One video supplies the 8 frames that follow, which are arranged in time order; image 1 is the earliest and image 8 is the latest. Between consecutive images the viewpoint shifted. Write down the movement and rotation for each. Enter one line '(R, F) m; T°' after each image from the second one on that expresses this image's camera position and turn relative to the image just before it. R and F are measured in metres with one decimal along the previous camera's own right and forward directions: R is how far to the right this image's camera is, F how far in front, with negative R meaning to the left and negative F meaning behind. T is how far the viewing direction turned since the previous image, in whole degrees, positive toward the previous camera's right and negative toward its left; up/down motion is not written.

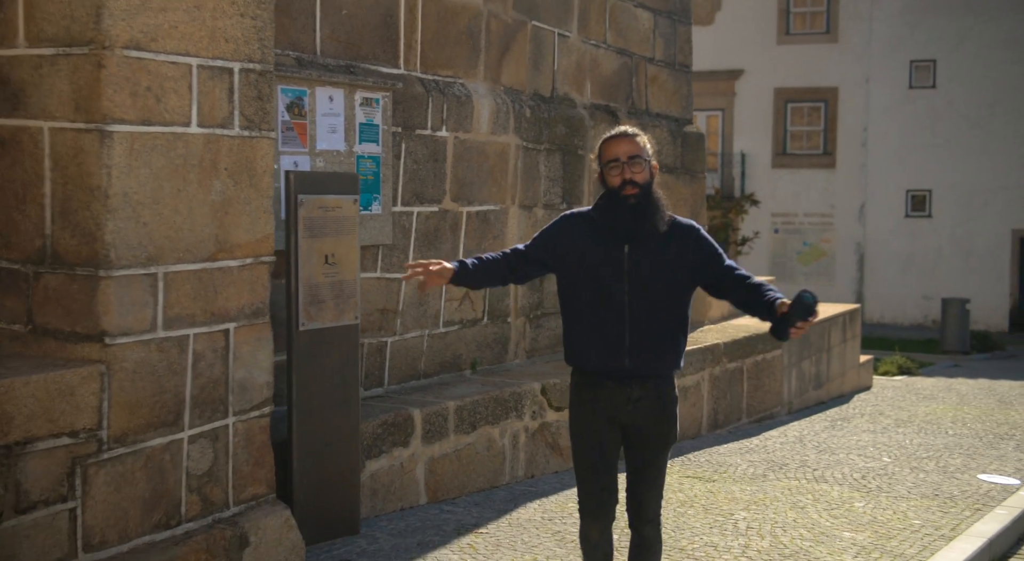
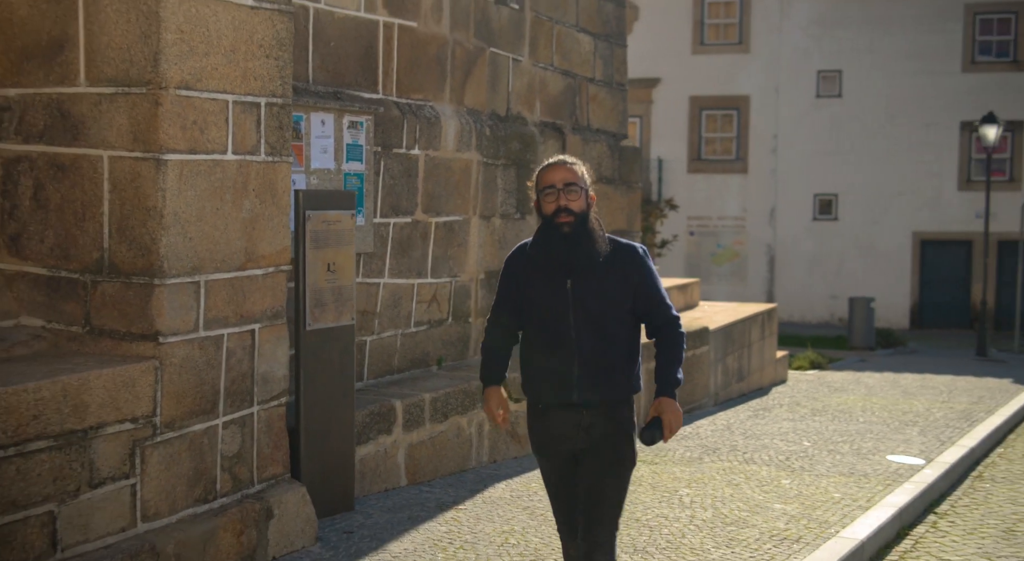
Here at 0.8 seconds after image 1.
(-0.3, -0.8) m; +4°
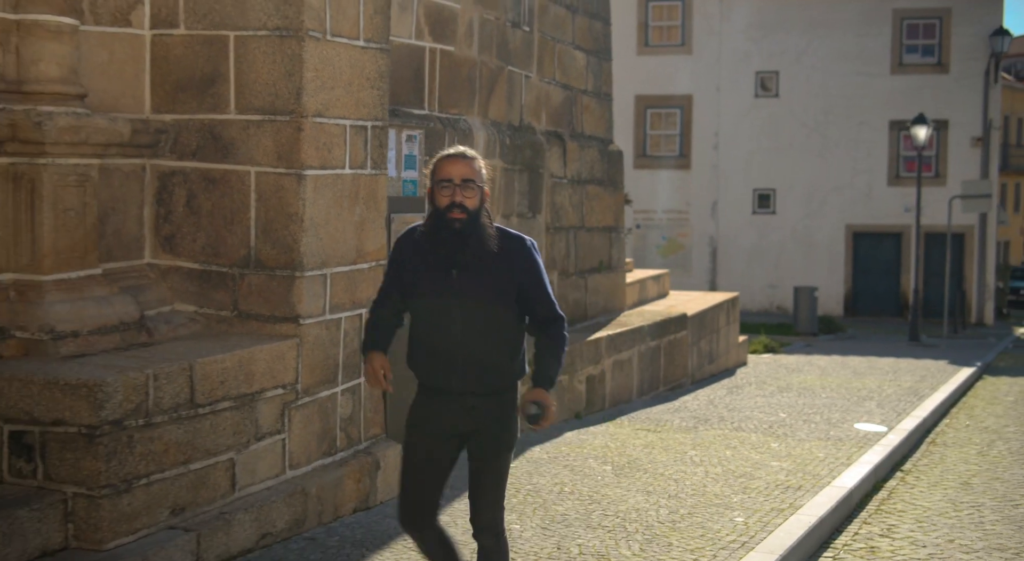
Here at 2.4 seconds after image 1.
(-0.7, -1.1) m; +3°
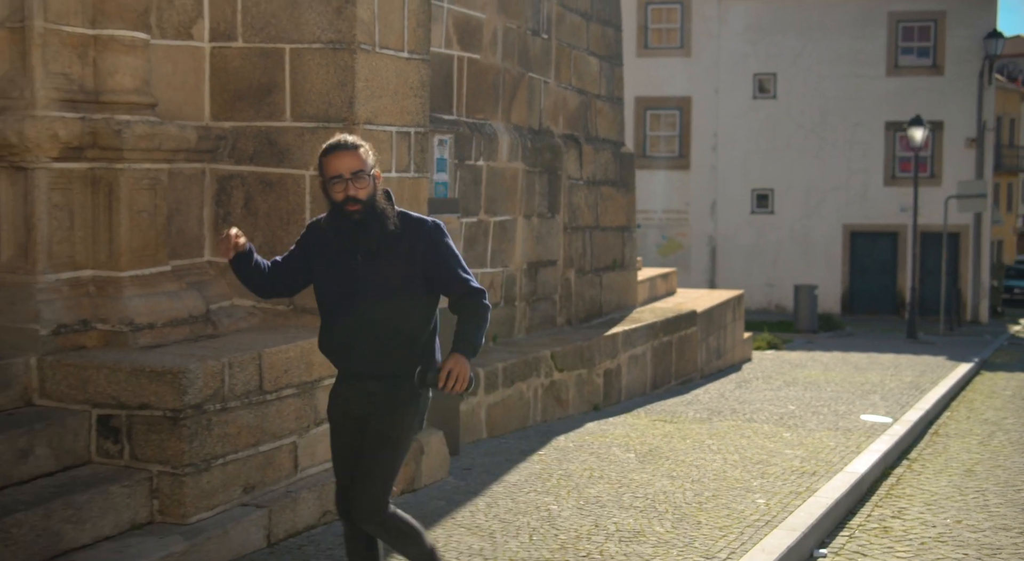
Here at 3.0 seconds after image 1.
(-0.2, -0.4) m; 0°
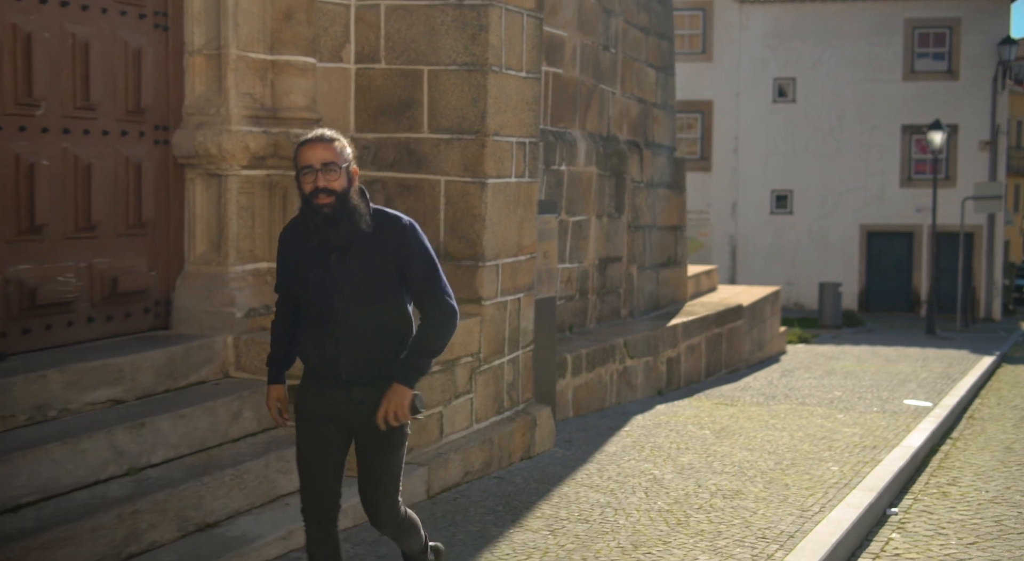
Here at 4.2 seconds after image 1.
(-0.6, -0.9) m; 0°
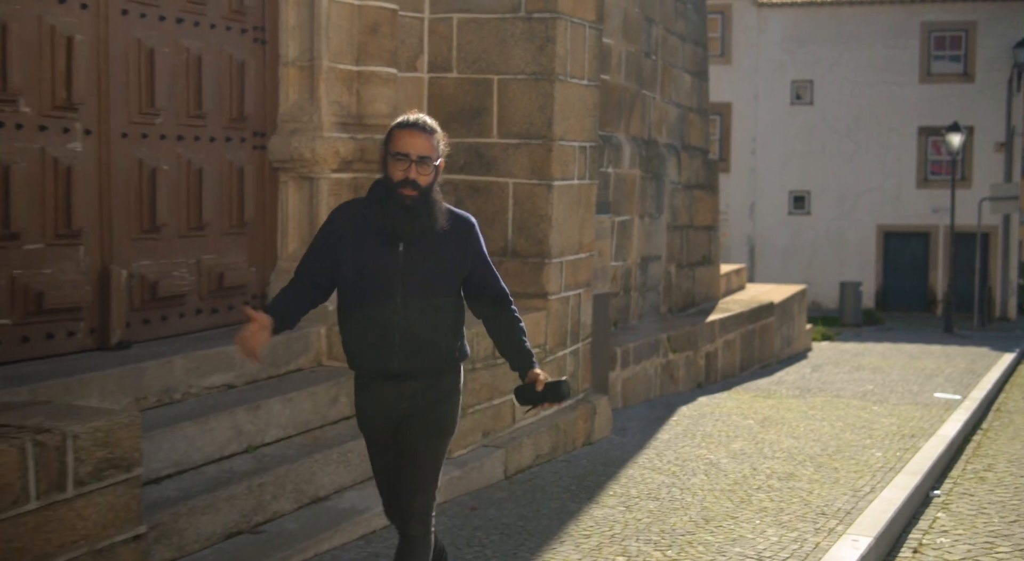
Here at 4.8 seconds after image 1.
(-0.3, -0.5) m; 0°
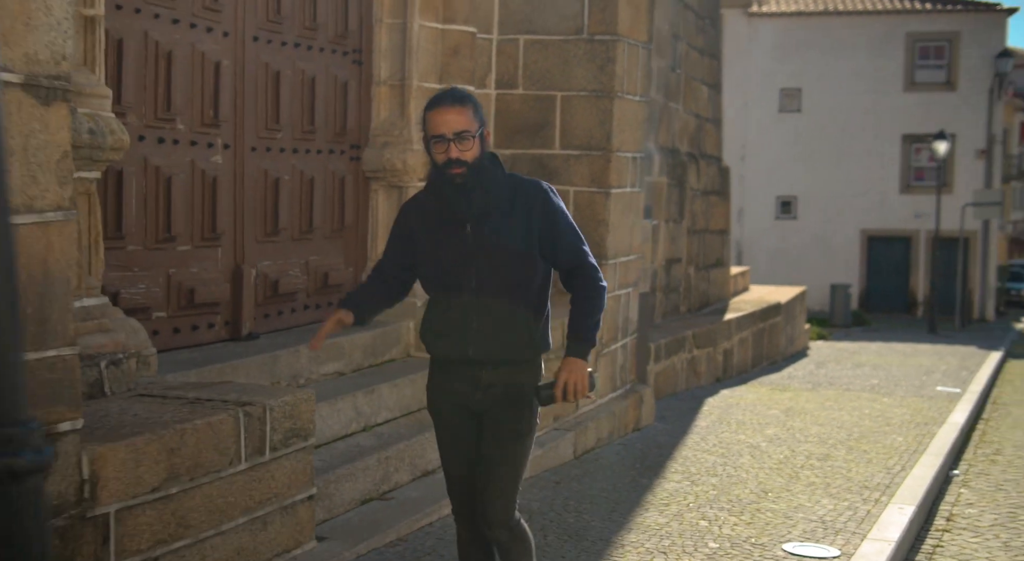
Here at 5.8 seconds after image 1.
(-0.6, -0.7) m; +1°
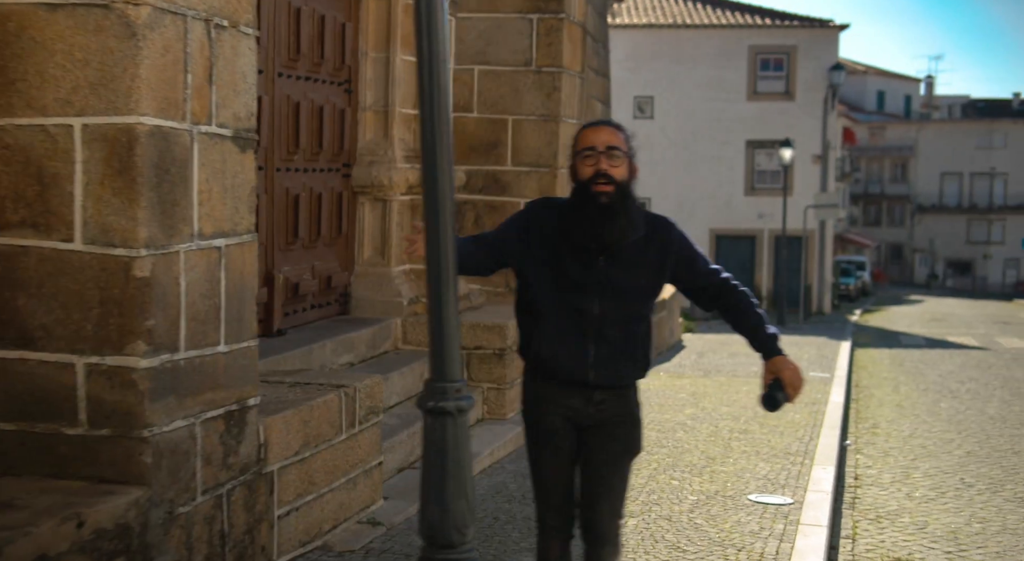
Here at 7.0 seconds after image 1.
(-0.9, -1.1) m; +7°
